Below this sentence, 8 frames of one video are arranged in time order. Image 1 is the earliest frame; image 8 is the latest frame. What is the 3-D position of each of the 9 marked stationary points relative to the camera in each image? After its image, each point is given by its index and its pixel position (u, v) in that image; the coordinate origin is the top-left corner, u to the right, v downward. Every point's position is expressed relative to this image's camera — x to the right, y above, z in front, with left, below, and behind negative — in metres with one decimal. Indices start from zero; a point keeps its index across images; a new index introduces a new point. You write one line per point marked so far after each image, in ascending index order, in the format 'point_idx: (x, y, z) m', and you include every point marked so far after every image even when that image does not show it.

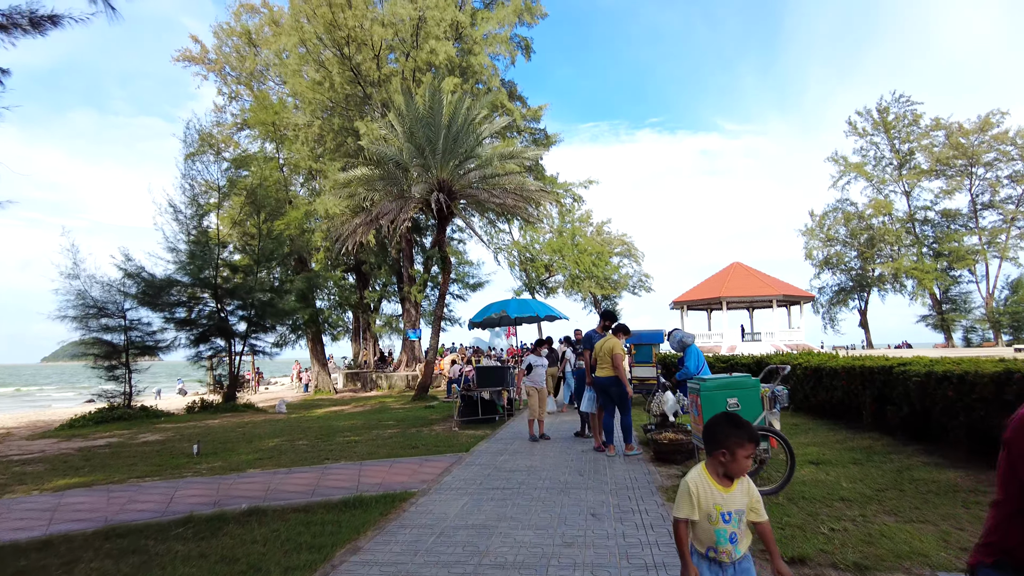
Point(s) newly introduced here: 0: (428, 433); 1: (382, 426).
0: (-1.5, -2.5, +10.7) m
1: (-2.6, -2.8, +12.4) m
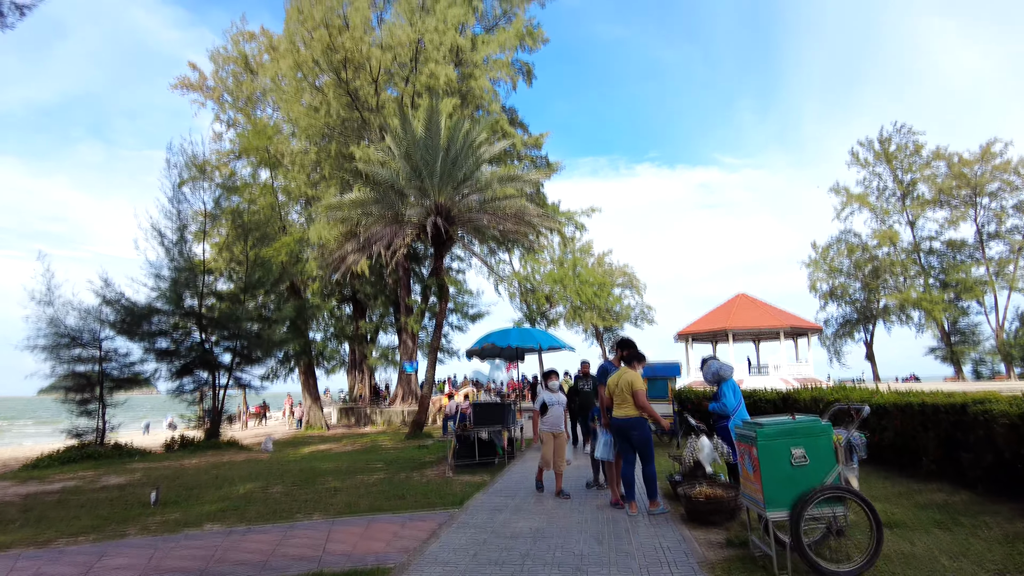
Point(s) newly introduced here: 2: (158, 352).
0: (-1.5, -2.9, +9.6) m
1: (-2.6, -3.3, +11.3) m
2: (-10.5, -1.9, +18.4) m
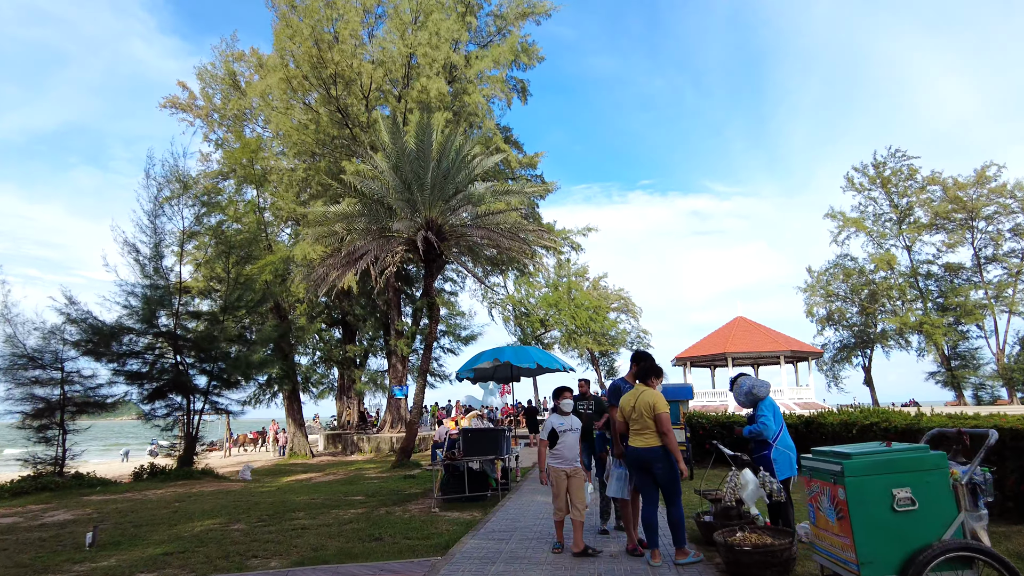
0: (-1.5, -3.1, +8.5) m
1: (-2.7, -3.5, +10.1) m
2: (-10.6, -2.4, +17.2) m
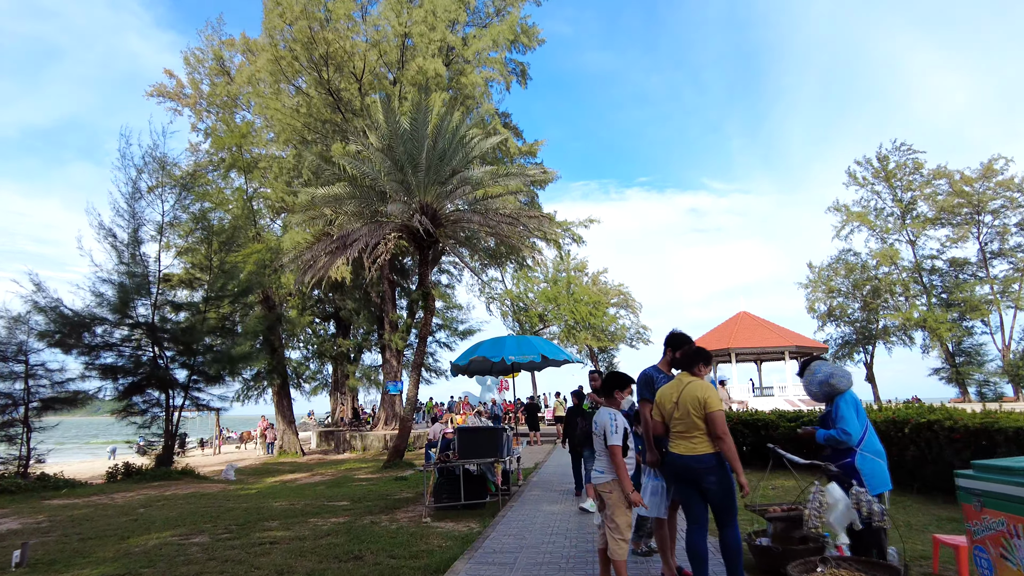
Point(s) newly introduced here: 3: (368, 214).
0: (-1.5, -2.8, +7.4) m
1: (-2.7, -3.2, +9.1) m
2: (-10.6, -2.1, +16.1) m
3: (-4.2, +2.2, +18.0) m
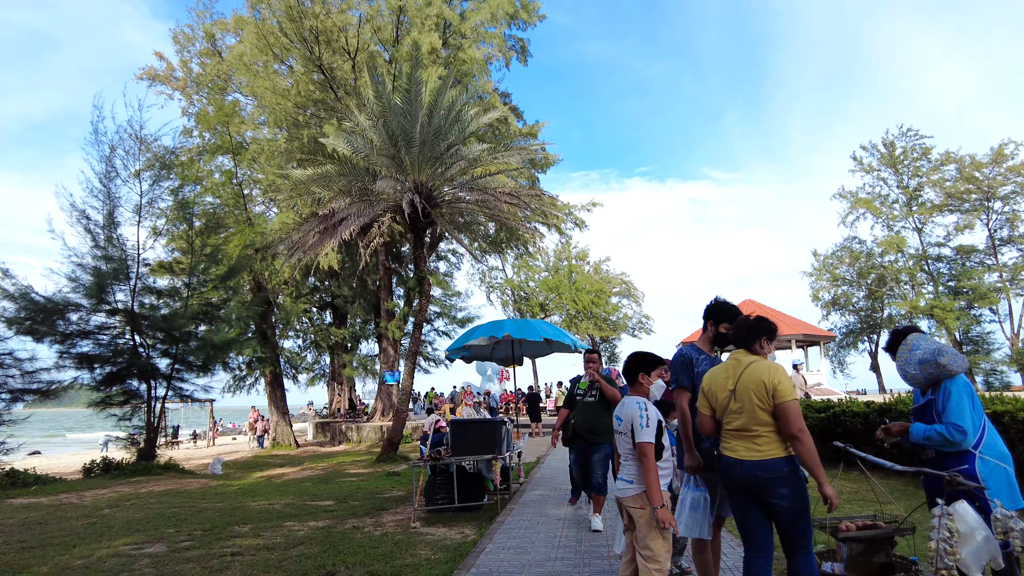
0: (-1.5, -2.6, +6.5) m
1: (-2.7, -2.9, +8.2) m
2: (-10.6, -1.7, +15.2) m
3: (-4.2, +2.6, +17.1) m
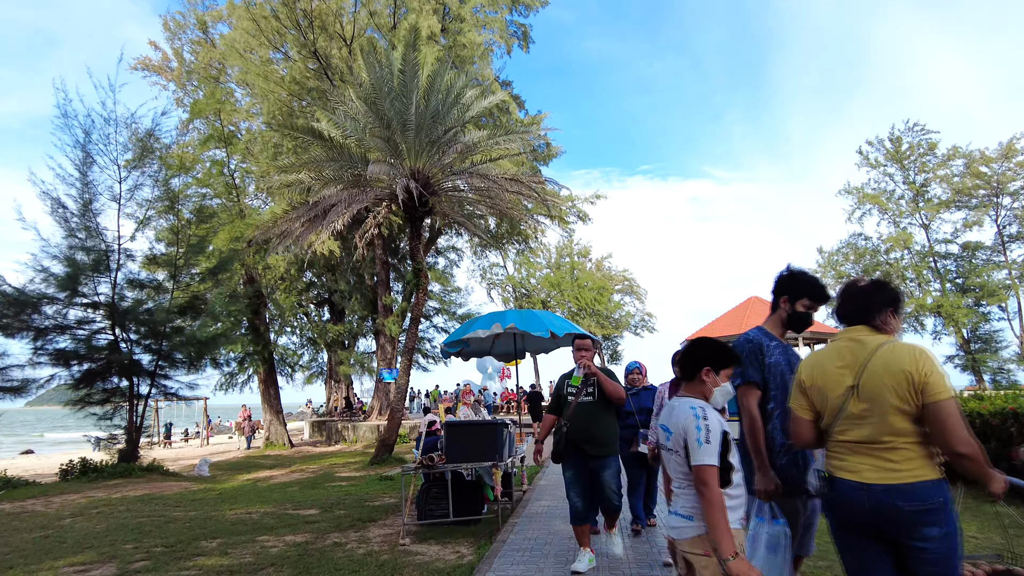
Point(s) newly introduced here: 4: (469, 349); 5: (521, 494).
0: (-1.5, -2.4, +5.7) m
1: (-2.7, -2.8, +7.3) m
2: (-10.6, -1.5, +14.4) m
3: (-4.1, +2.8, +16.2) m
4: (-0.7, -1.0, +10.5) m
5: (+0.1, -2.5, +7.7) m
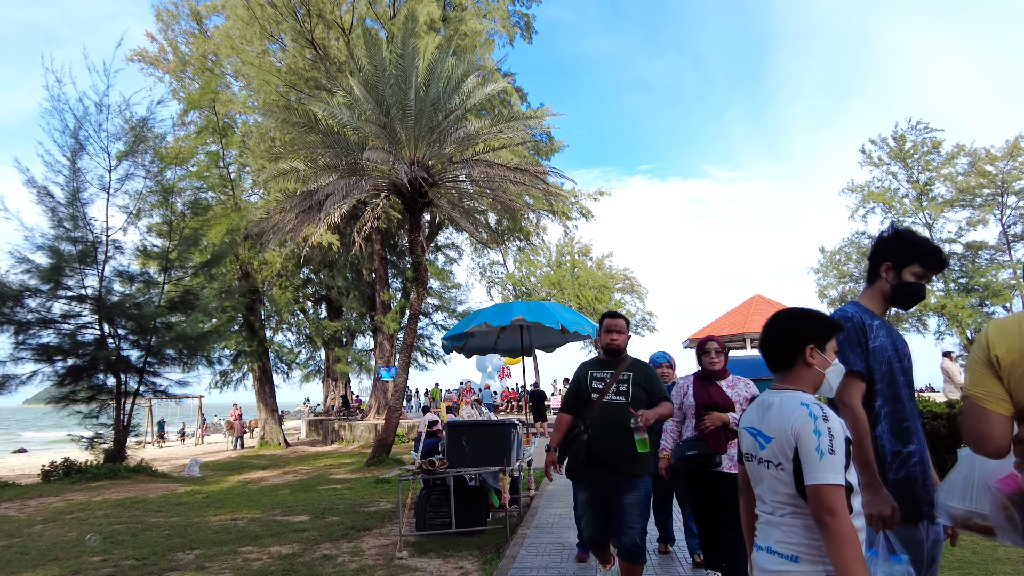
0: (-1.4, -2.3, +5.1) m
1: (-2.6, -2.6, +6.8) m
2: (-10.5, -1.4, +13.8) m
3: (-4.0, +2.9, +15.6) m
4: (-0.6, -0.9, +9.9) m
5: (+0.2, -2.4, +7.1) m
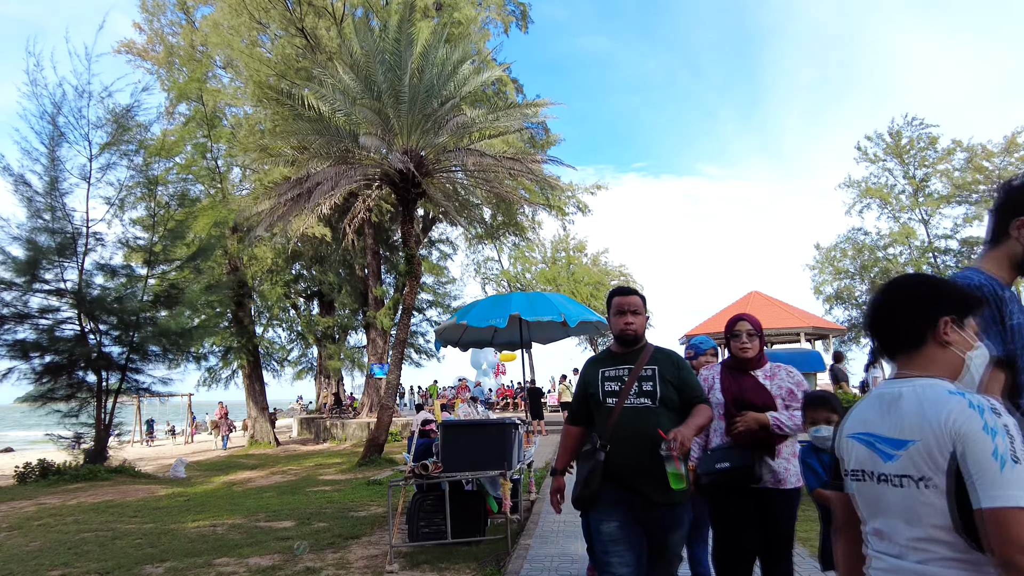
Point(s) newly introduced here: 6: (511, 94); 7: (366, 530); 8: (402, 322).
0: (-1.4, -2.2, +4.6) m
1: (-2.6, -2.5, +6.2) m
2: (-10.6, -1.2, +13.2) m
3: (-4.1, +3.1, +15.1) m
4: (-0.7, -0.8, +9.4) m
5: (+0.2, -2.3, +6.6) m
6: (+0.1, +5.9, +19.1) m
7: (-1.5, -2.4, +6.3) m
8: (-2.9, -0.9, +16.6) m
